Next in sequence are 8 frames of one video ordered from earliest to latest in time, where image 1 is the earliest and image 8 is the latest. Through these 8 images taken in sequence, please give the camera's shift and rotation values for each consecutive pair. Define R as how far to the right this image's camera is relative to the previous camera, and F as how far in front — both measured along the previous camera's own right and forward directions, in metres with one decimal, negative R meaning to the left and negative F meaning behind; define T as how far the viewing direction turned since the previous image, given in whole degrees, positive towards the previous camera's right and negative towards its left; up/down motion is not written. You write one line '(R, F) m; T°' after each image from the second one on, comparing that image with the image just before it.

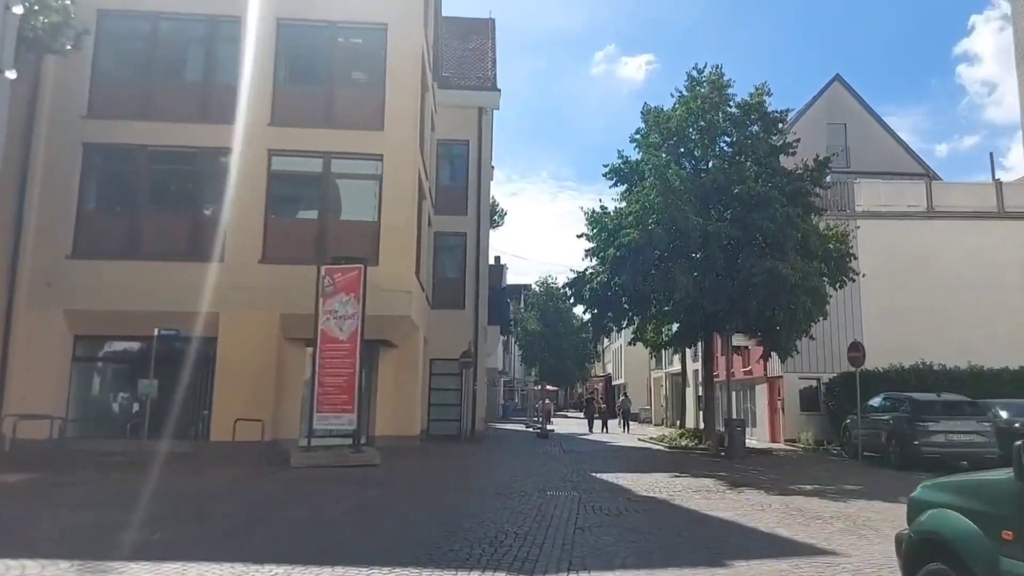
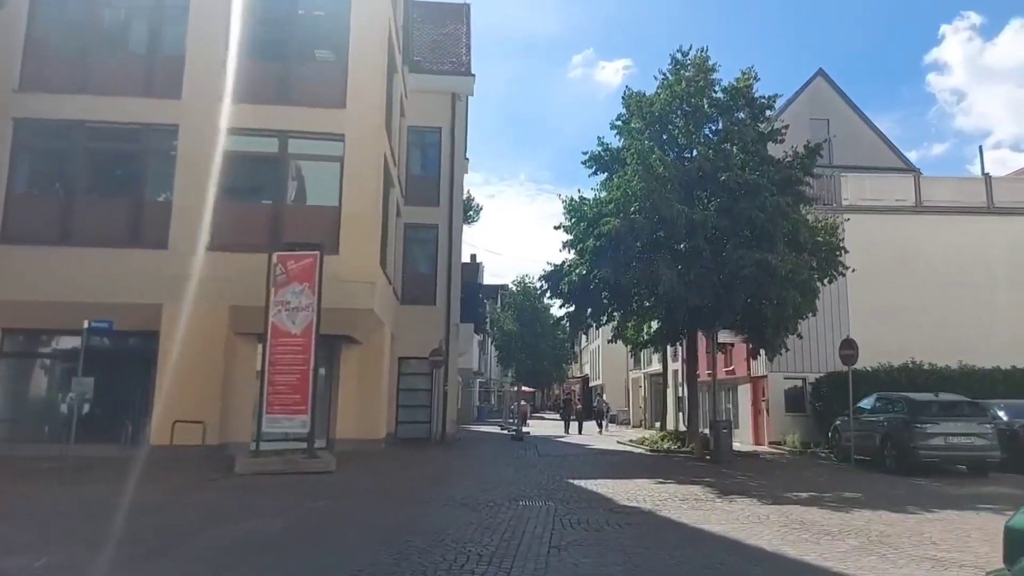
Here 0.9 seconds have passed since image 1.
(+0.1, +1.4) m; +2°
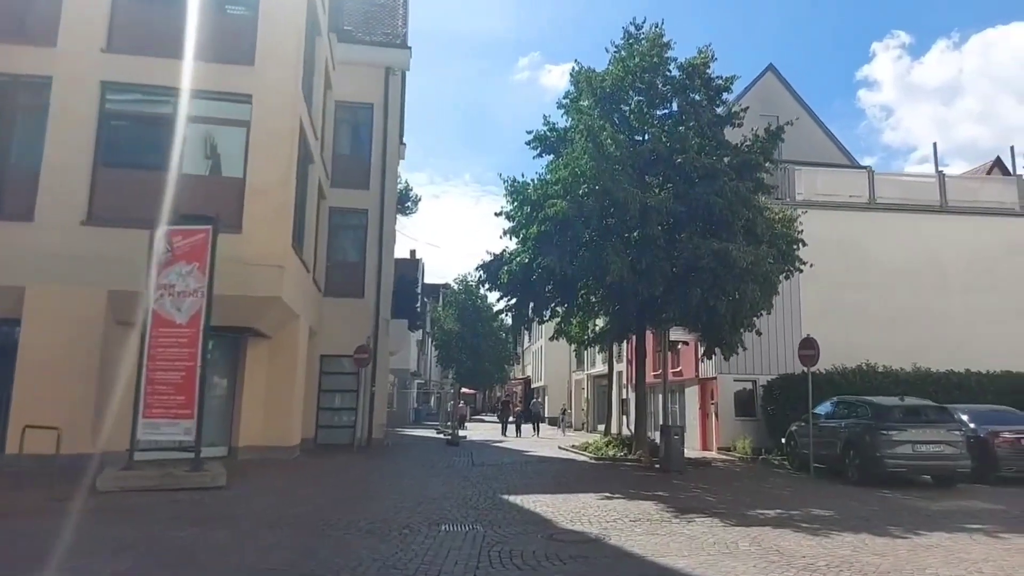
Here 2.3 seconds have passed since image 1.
(+0.3, +2.0) m; +5°
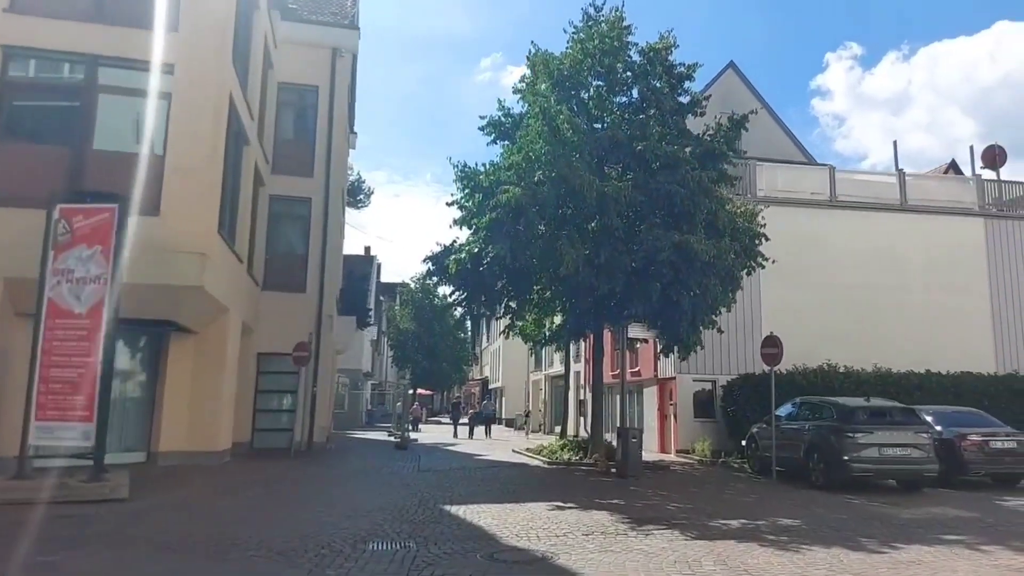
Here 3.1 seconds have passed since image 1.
(+0.3, +1.1) m; +3°
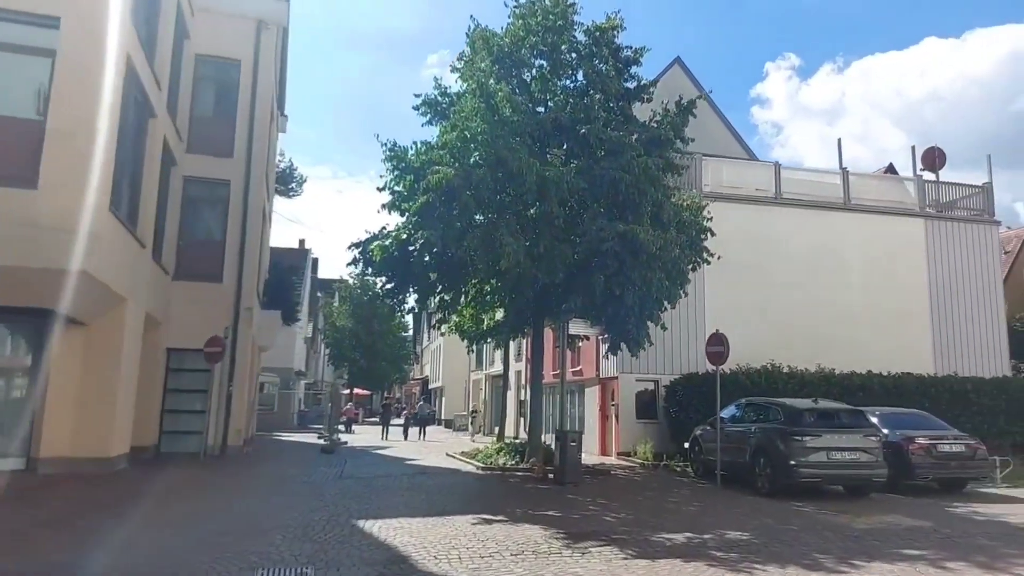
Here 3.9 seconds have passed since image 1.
(+0.3, +1.2) m; +4°
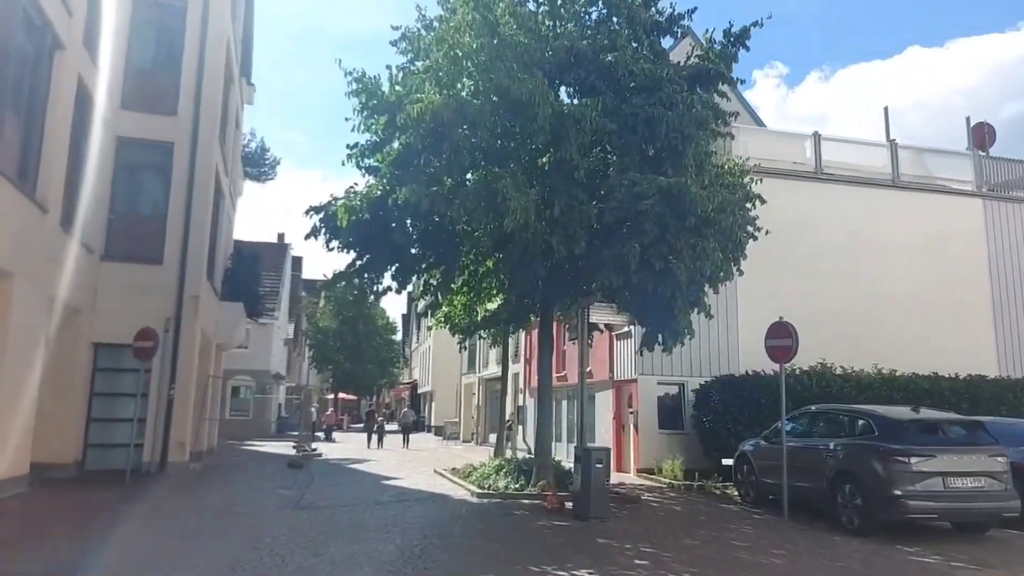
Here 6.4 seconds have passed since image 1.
(-0.3, +3.4) m; +1°
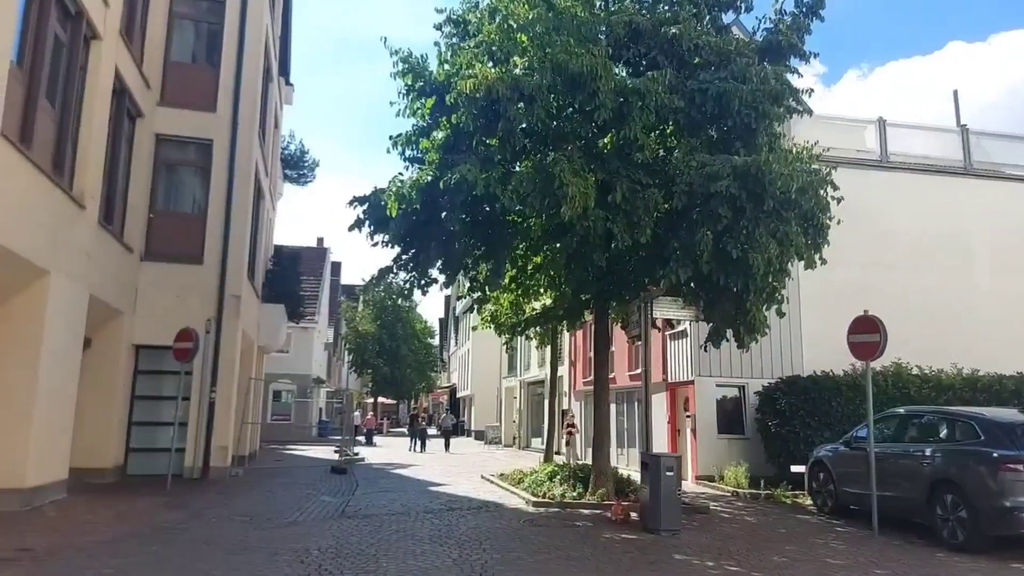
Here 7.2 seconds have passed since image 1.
(-0.3, +0.8) m; -3°
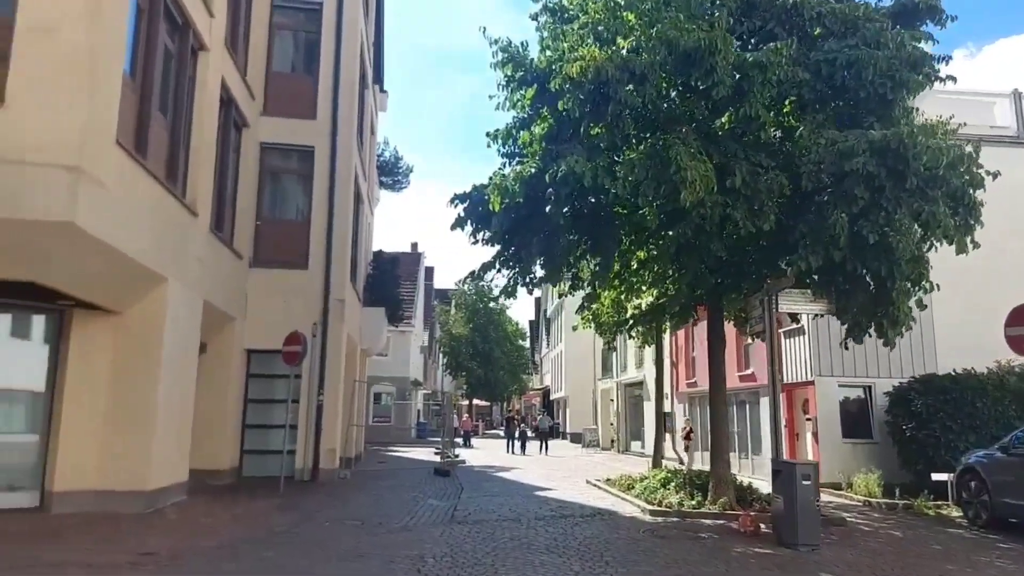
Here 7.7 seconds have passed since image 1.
(-0.3, +0.5) m; -7°
